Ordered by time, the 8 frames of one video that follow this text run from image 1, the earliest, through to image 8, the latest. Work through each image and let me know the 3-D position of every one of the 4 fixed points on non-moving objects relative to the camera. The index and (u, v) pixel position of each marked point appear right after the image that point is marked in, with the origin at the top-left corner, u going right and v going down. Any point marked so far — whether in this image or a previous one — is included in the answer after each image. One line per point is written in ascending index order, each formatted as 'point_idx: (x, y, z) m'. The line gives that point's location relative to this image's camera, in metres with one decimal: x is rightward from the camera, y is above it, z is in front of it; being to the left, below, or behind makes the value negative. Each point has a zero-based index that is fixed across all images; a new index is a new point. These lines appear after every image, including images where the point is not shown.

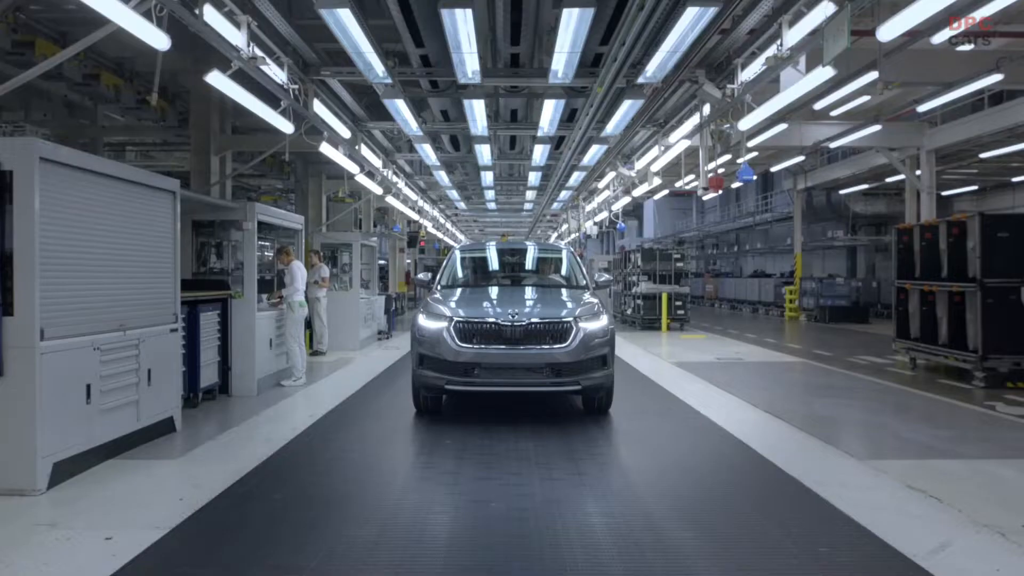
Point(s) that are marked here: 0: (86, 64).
0: (-6.6, +3.5, +10.2) m
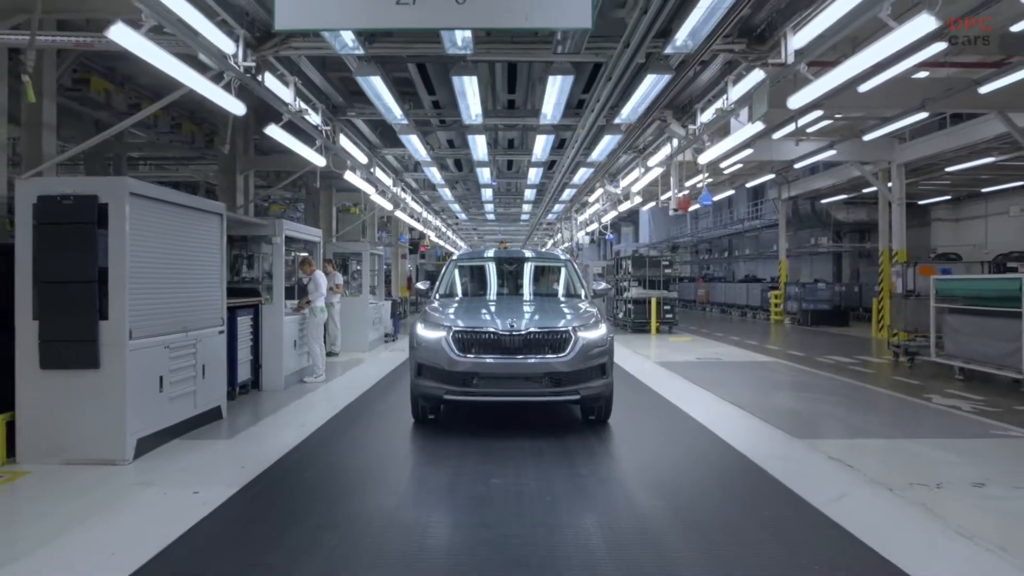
0: (-6.7, +3.4, +11.4) m
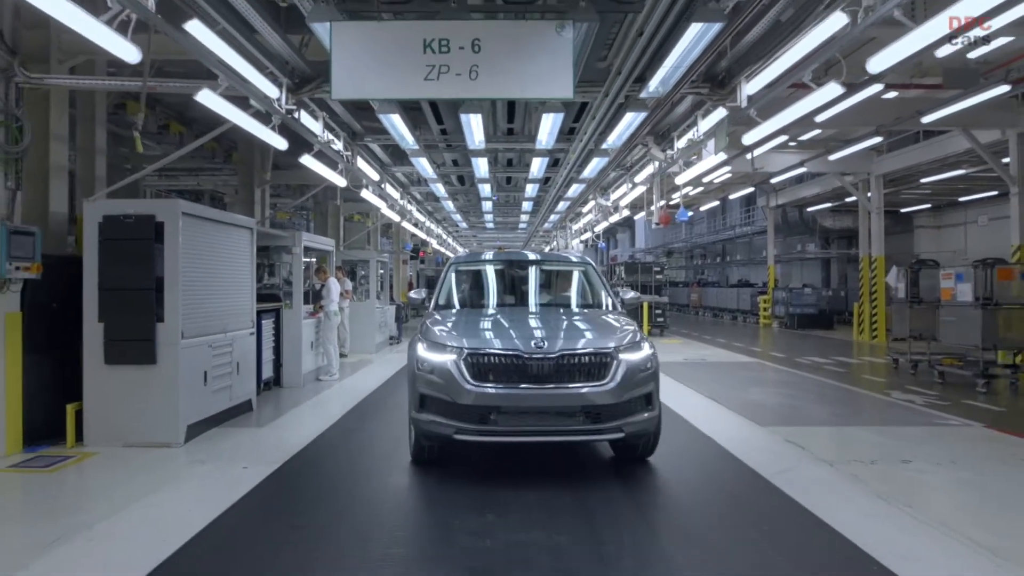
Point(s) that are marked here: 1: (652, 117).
0: (-6.7, +3.3, +12.4) m
1: (+1.6, +2.0, +7.6) m
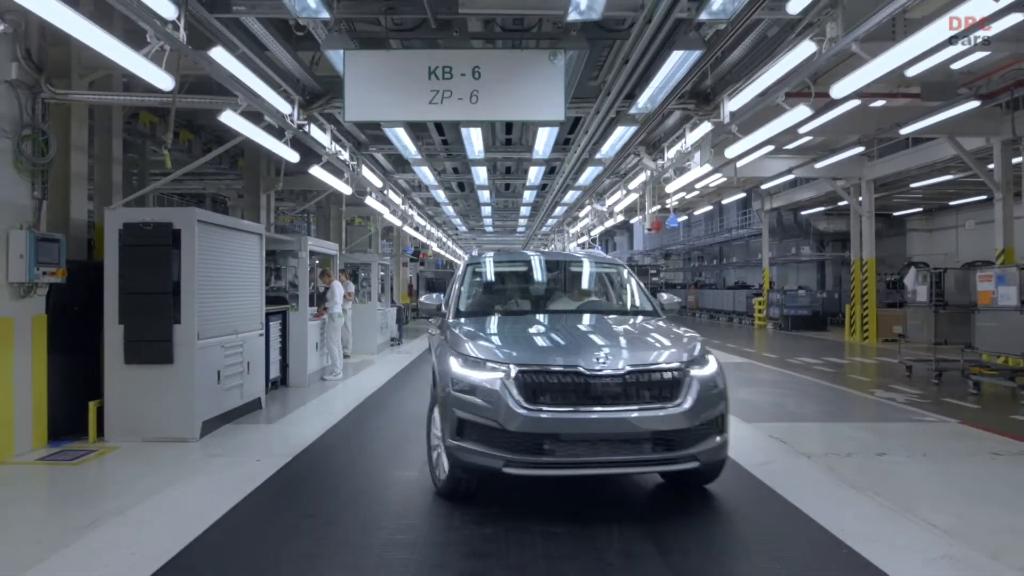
0: (-6.8, +3.2, +12.8) m
1: (+1.6, +1.9, +8.0) m
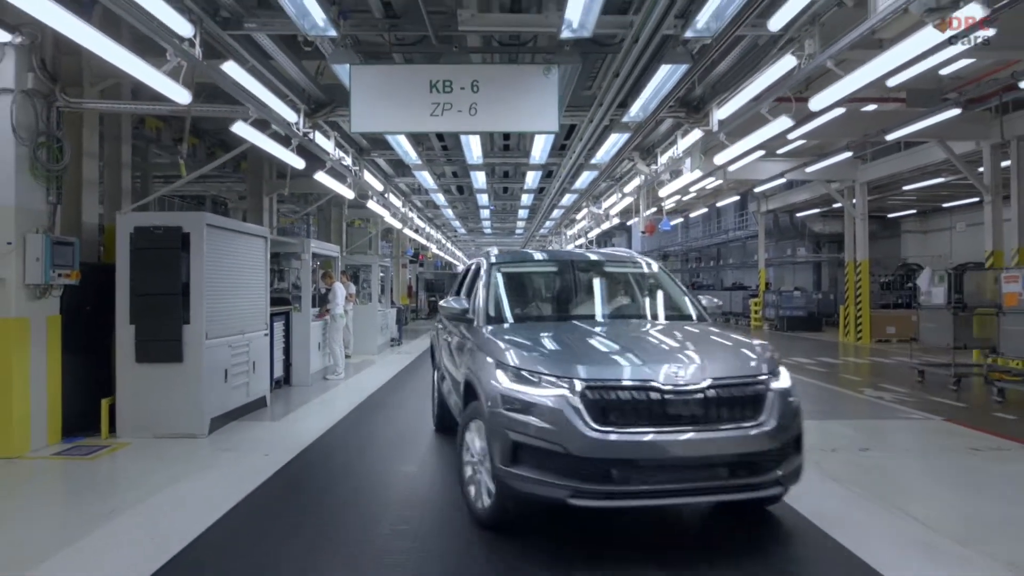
0: (-6.8, +3.2, +13.1) m
1: (+1.6, +1.9, +8.3) m
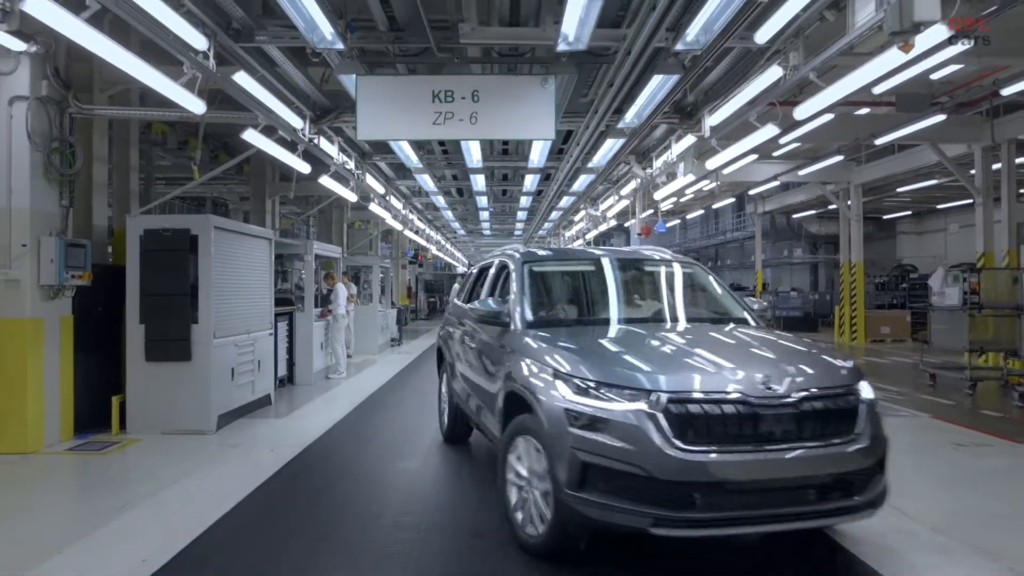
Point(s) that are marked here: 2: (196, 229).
0: (-6.8, +3.2, +13.3) m
1: (+1.5, +1.9, +8.6) m
2: (-3.9, +0.7, +8.0) m
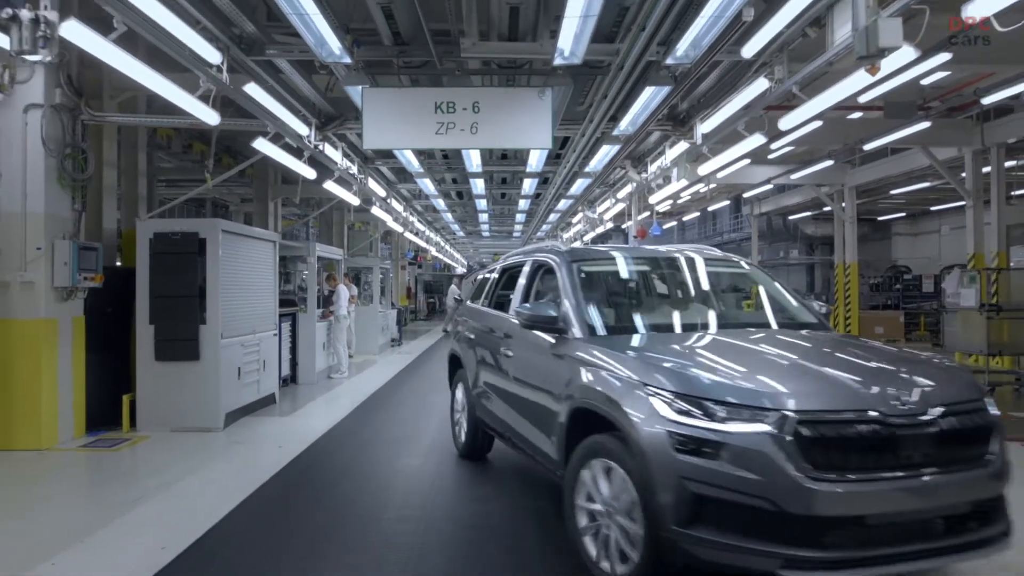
0: (-6.8, +3.2, +13.5) m
1: (+1.5, +1.9, +8.8) m
2: (-3.9, +0.7, +8.2) m
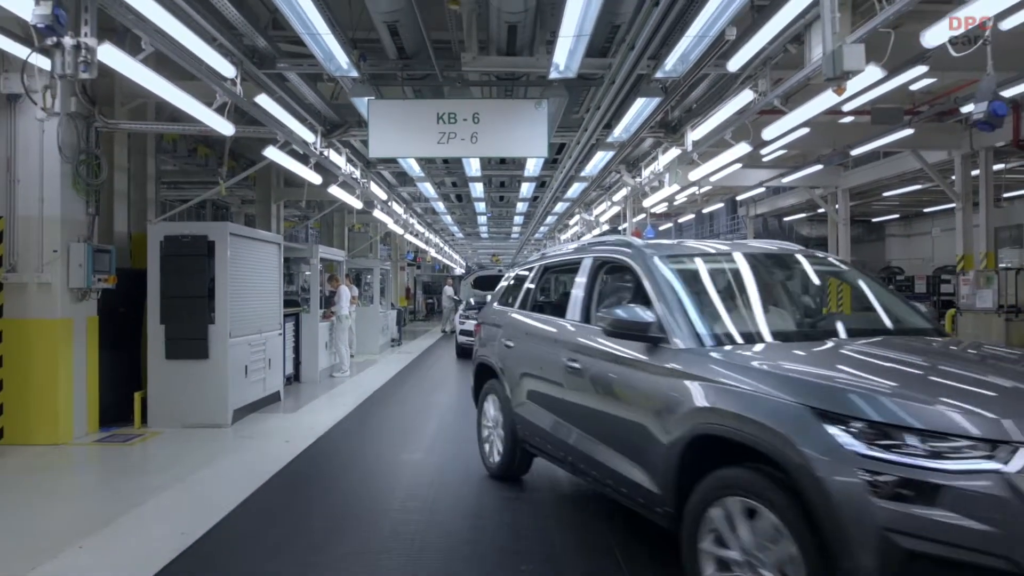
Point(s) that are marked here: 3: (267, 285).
0: (-6.9, +3.1, +13.8) m
1: (+1.5, +1.9, +9.1) m
2: (-3.9, +0.7, +8.5) m
3: (-3.8, 0.0, +9.9) m
